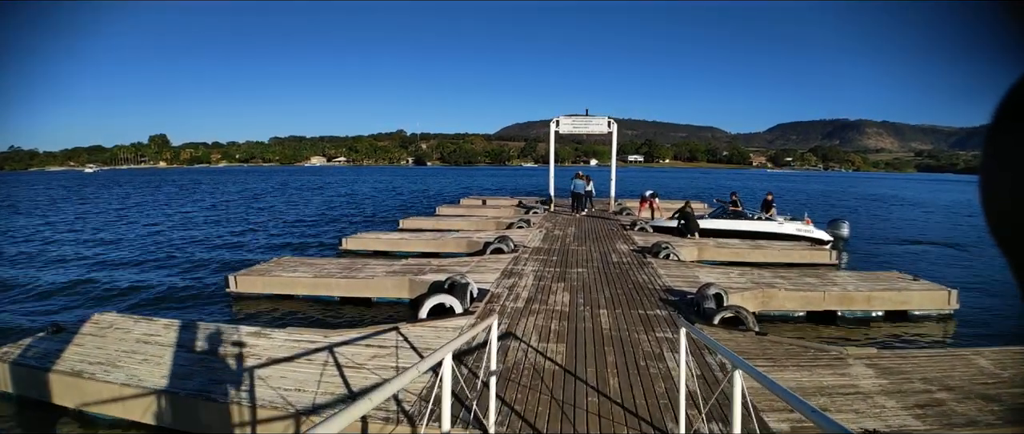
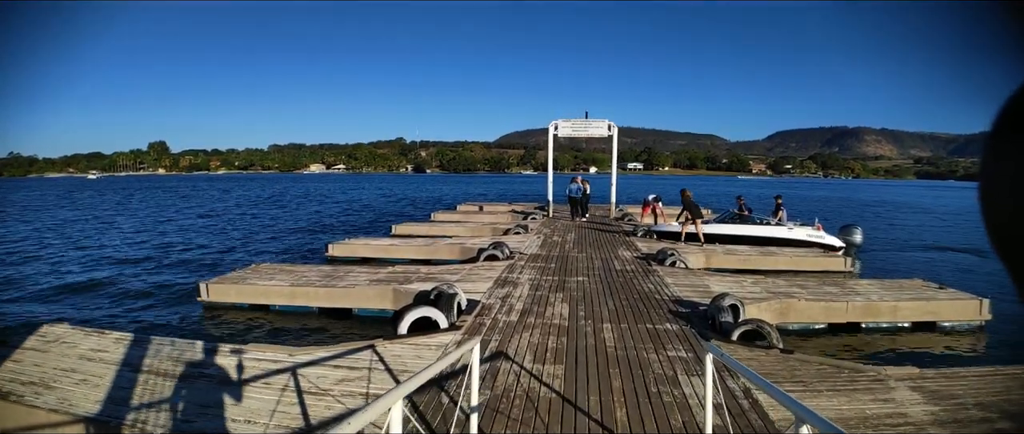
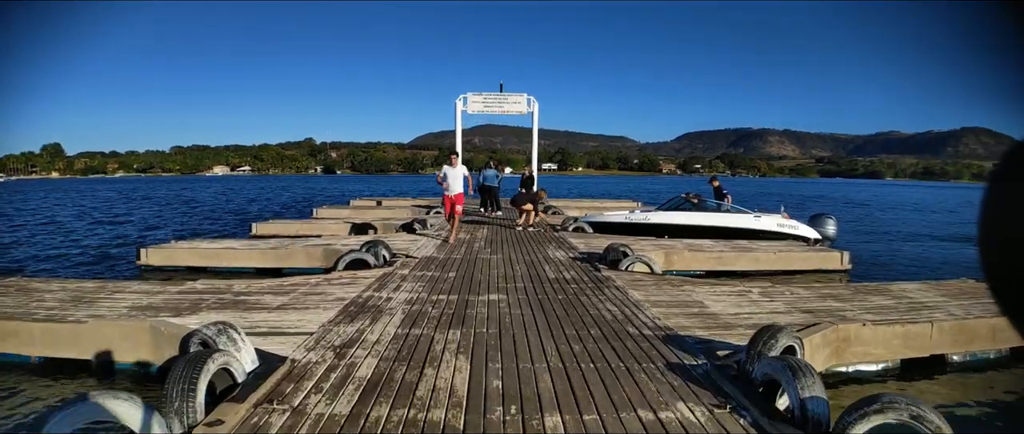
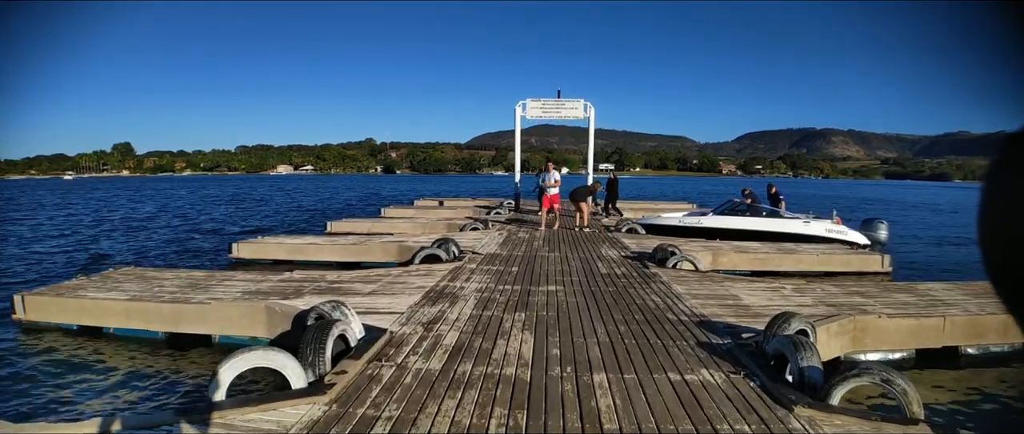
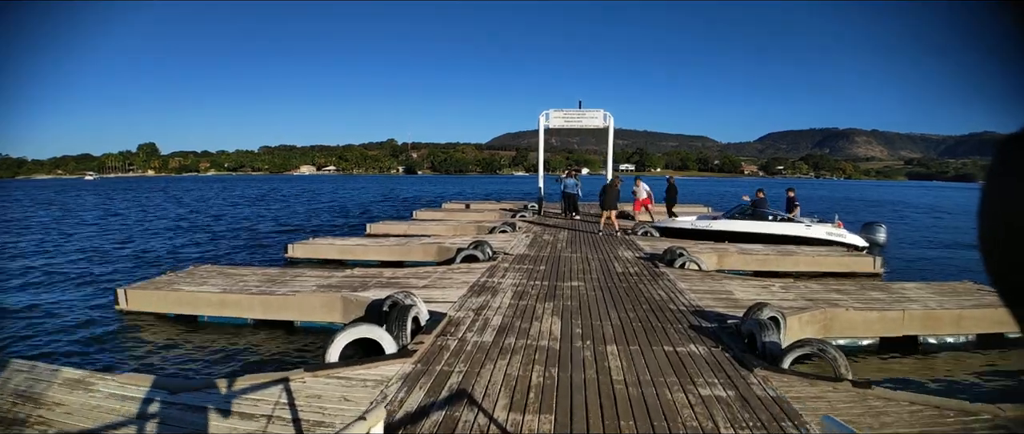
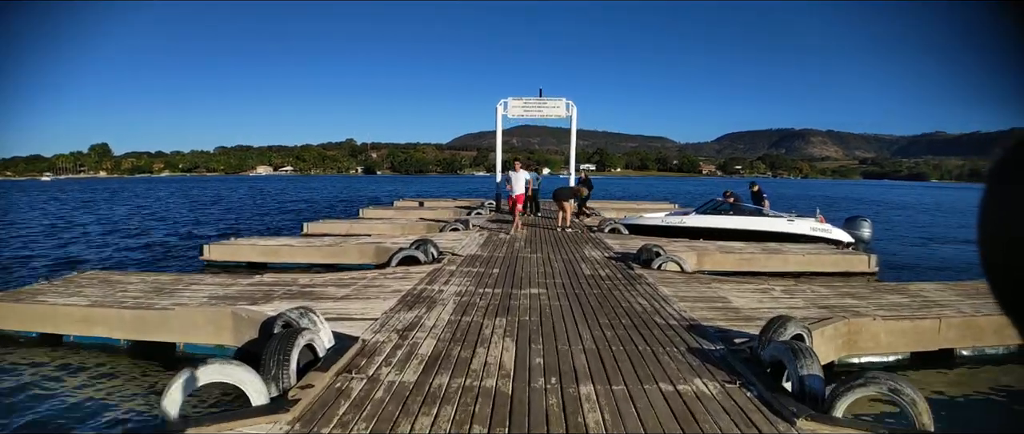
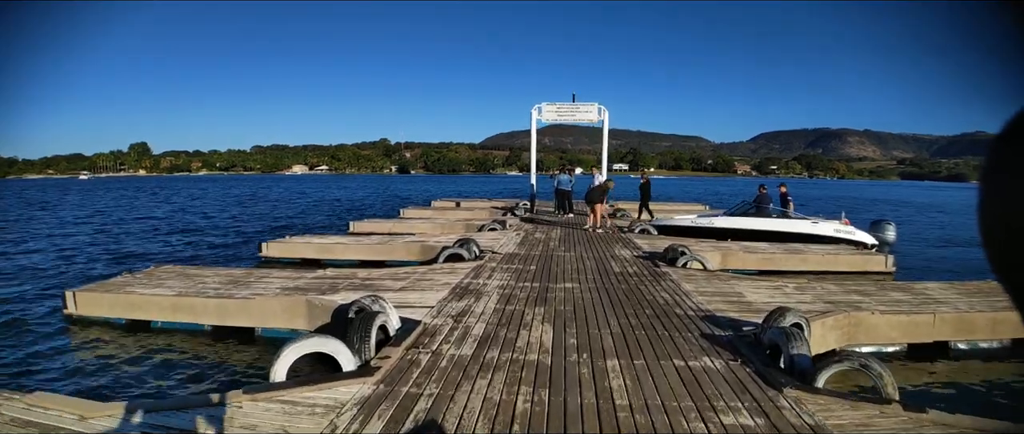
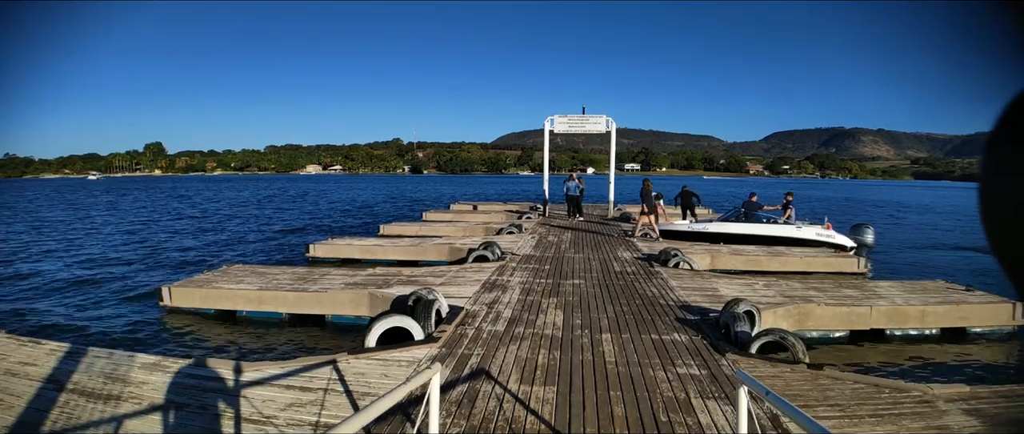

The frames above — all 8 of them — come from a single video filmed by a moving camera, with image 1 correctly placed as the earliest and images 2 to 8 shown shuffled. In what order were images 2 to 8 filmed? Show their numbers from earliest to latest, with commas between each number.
2, 8, 5, 7, 4, 6, 3
